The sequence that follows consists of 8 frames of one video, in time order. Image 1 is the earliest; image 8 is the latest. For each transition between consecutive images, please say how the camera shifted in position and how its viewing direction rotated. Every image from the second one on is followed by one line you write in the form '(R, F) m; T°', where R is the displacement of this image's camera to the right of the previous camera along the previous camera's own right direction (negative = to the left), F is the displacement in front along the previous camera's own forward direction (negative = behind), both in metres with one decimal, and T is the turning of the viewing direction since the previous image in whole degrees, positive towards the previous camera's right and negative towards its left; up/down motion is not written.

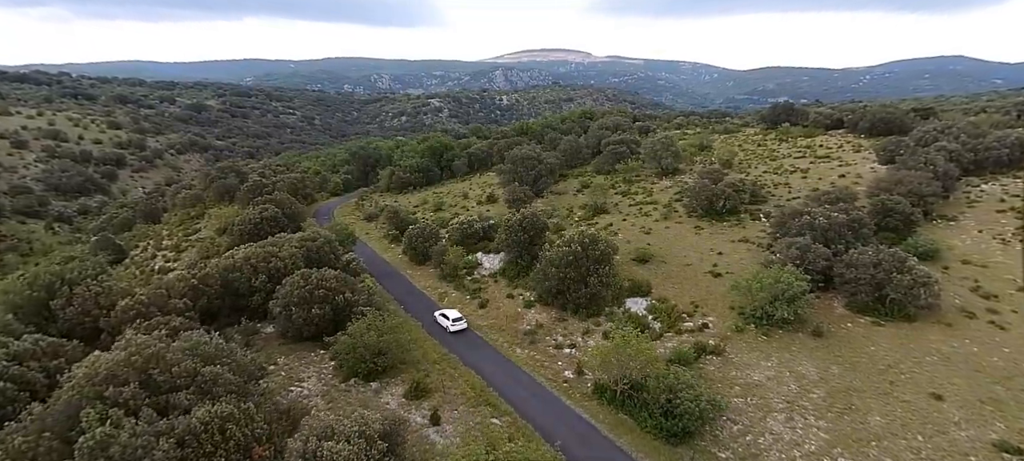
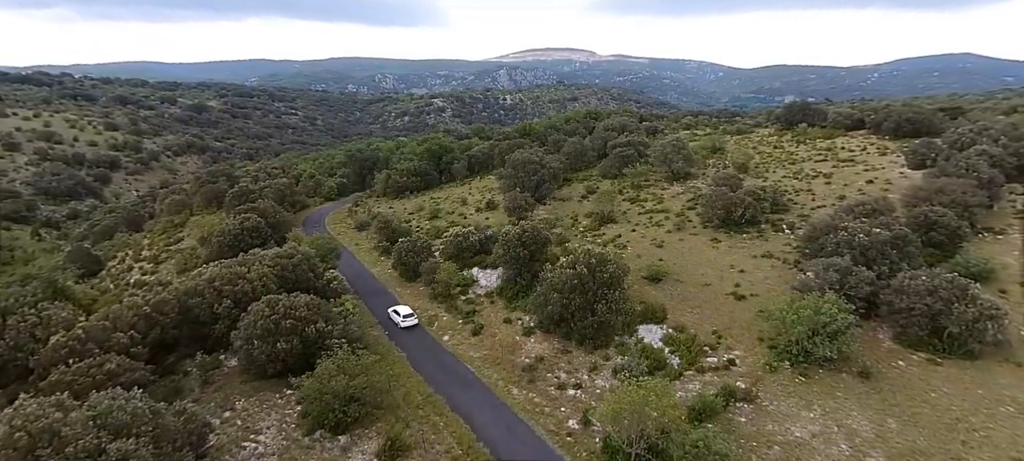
(+0.4, +3.7) m; 0°
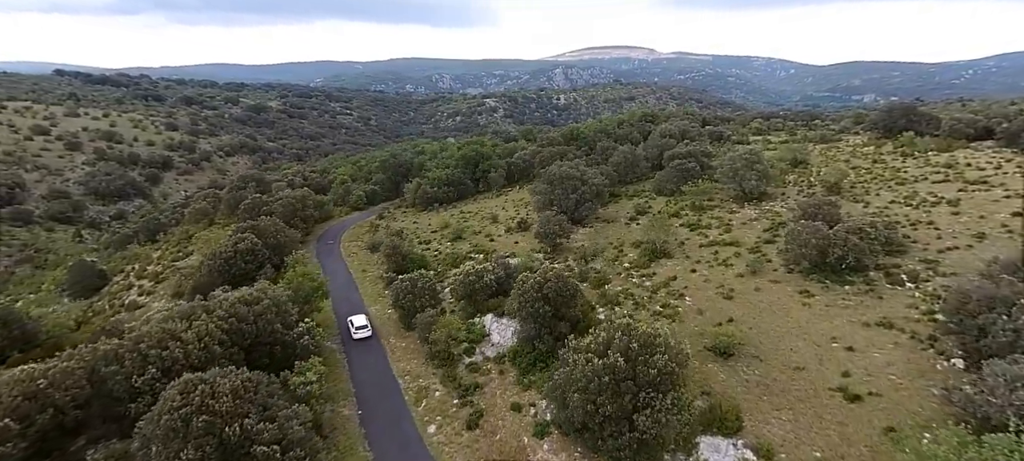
(+1.6, +8.0) m; -6°
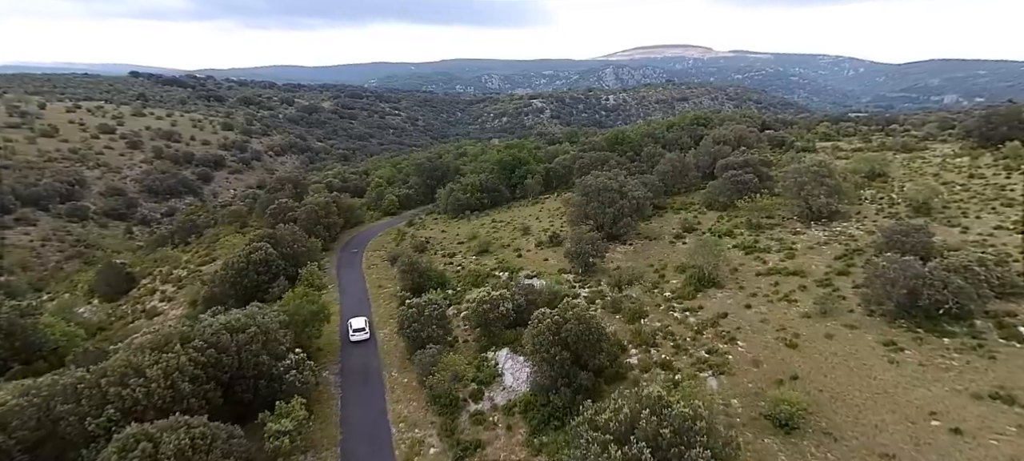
(+1.3, +4.0) m; -5°
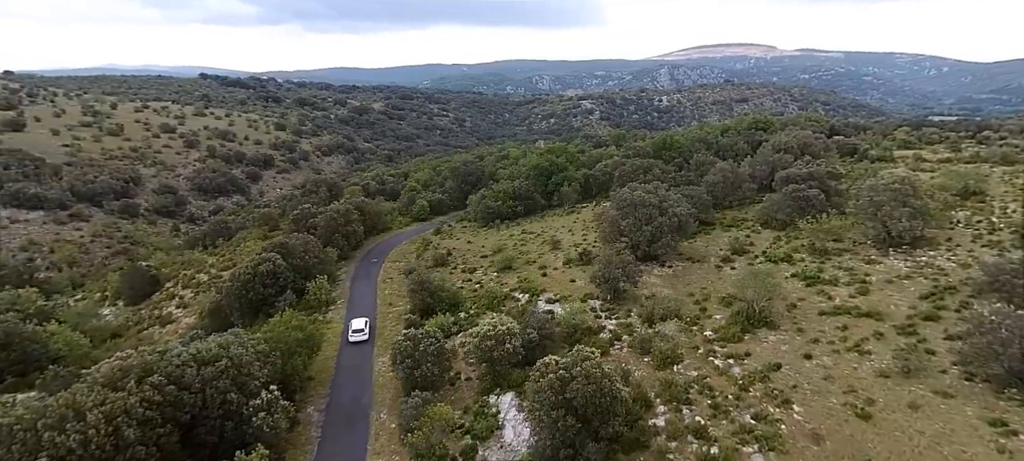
(+1.8, +3.9) m; -5°
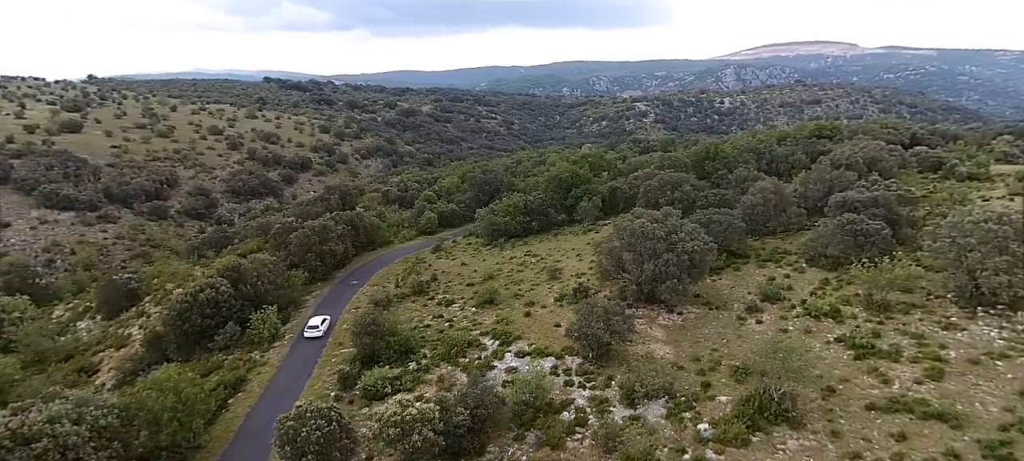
(+4.9, +6.5) m; -6°
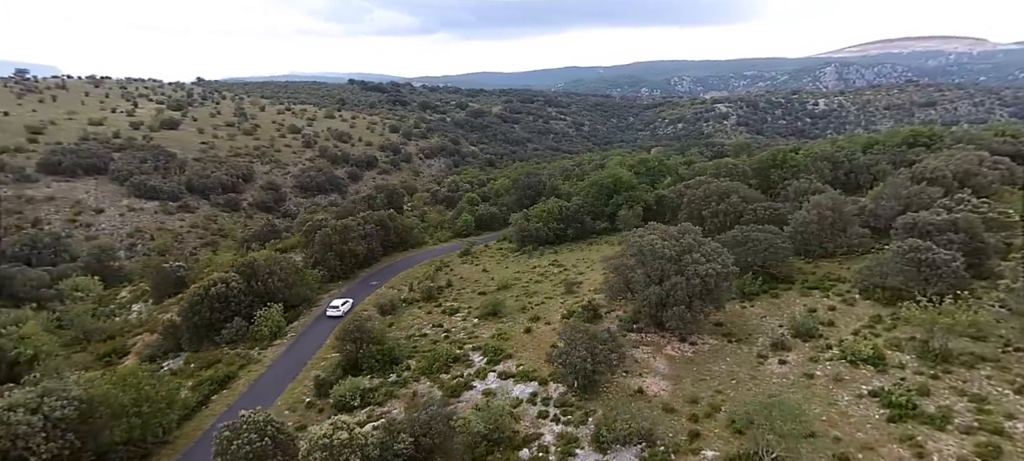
(+4.3, +2.4) m; -9°
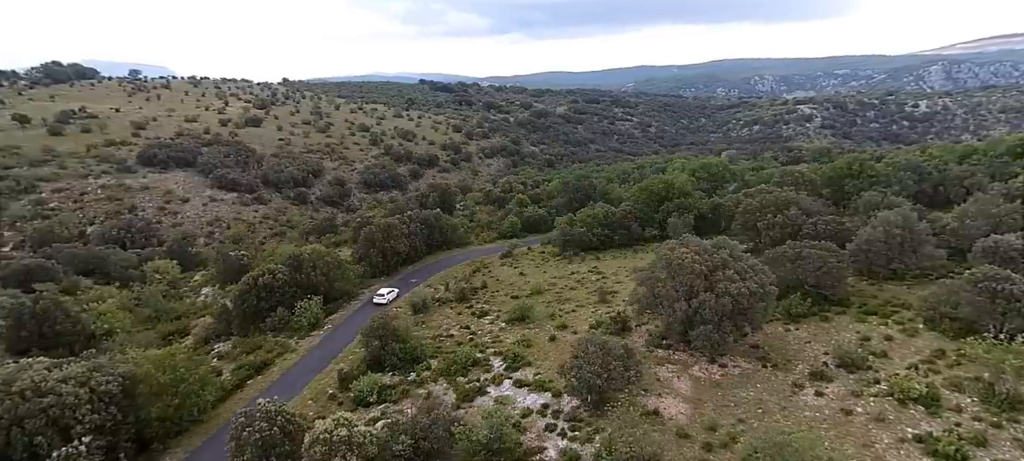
(+2.2, +0.6) m; -7°
